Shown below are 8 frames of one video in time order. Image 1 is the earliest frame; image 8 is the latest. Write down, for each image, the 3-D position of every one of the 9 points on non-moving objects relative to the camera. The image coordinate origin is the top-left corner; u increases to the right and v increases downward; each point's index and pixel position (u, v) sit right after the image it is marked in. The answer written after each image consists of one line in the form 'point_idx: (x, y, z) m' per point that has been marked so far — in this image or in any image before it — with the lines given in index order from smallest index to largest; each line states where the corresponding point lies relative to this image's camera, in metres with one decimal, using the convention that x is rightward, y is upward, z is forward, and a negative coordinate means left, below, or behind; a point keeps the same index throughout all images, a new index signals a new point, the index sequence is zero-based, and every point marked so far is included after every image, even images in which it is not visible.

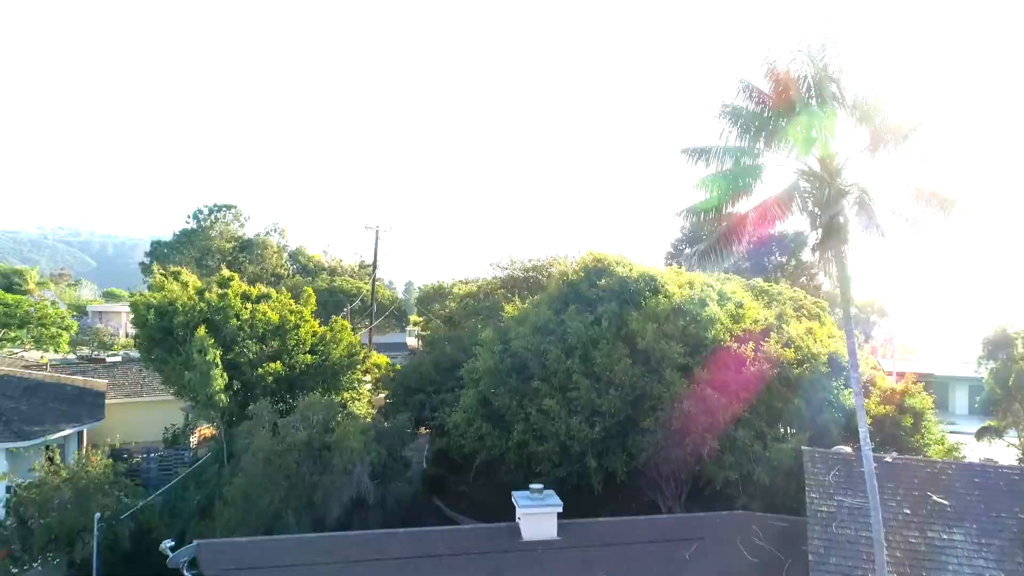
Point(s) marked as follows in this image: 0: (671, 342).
0: (+3.5, -1.2, +18.0) m
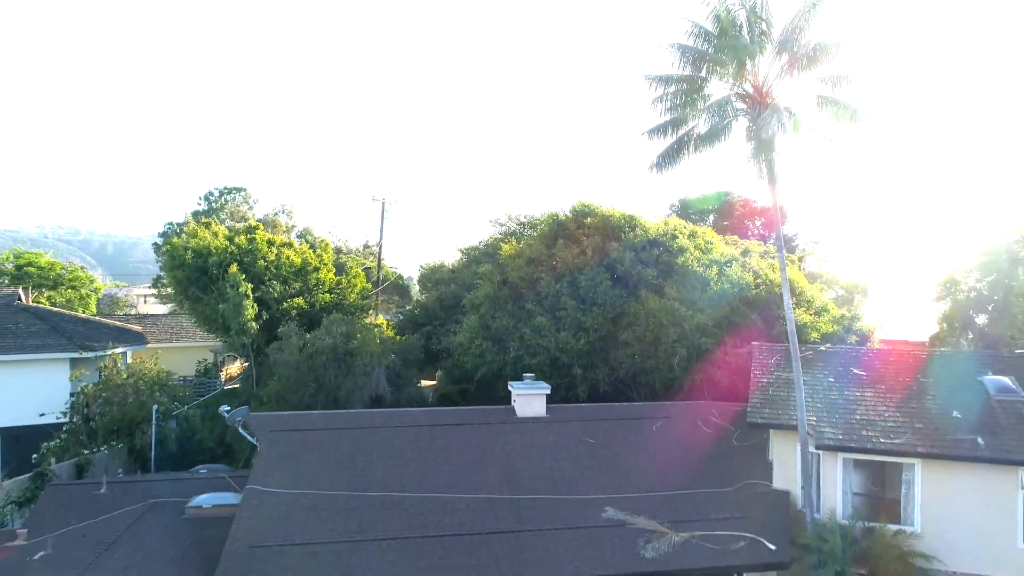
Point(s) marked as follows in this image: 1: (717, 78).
0: (+3.4, +0.5, +20.8) m
1: (+3.4, +3.5, +13.7) m
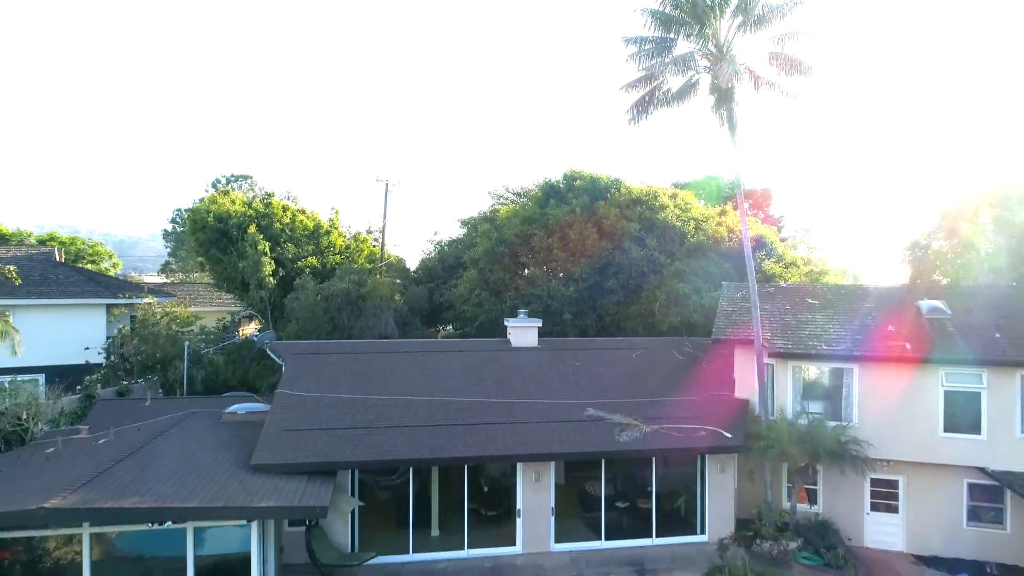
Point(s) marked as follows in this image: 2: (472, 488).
0: (+3.3, +1.8, +22.9) m
1: (+3.3, +4.8, +15.8) m
2: (-0.7, -3.9, +14.3) m
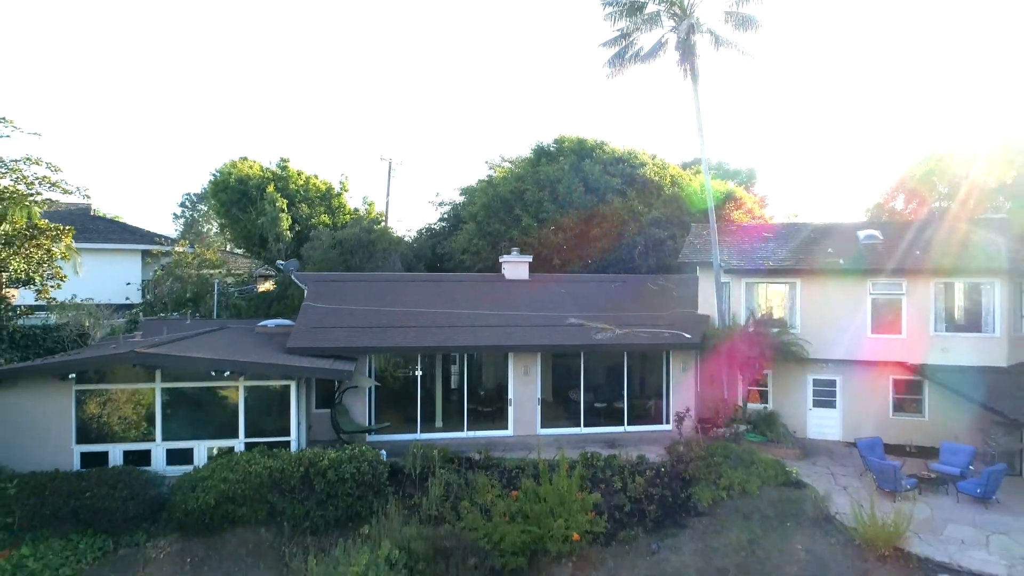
0: (+3.2, +3.4, +25.5) m
1: (+3.2, +6.5, +18.4) m
2: (-0.9, -2.3, +16.9) m
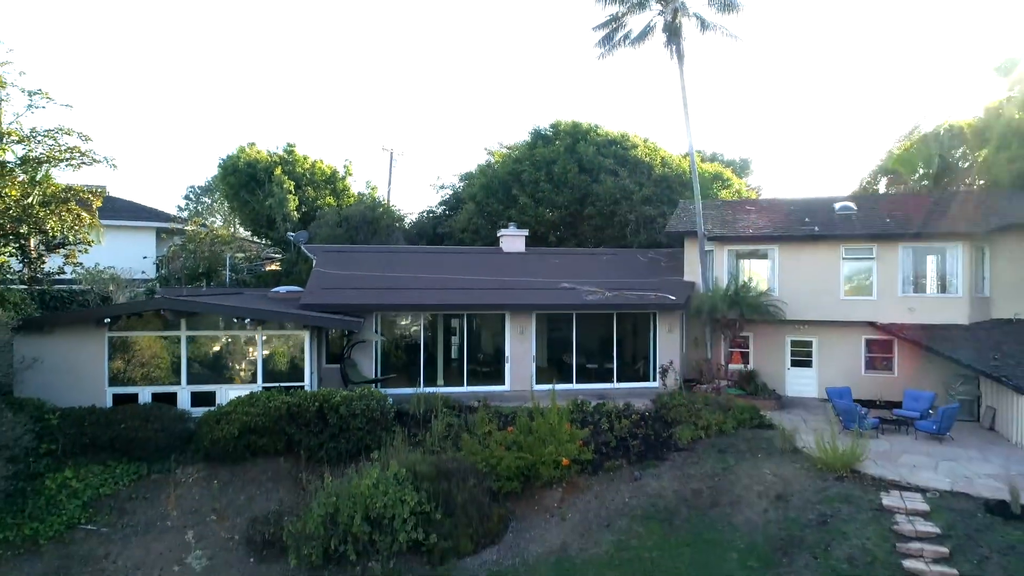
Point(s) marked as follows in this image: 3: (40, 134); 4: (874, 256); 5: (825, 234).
0: (+3.1, +4.2, +26.7) m
1: (+3.1, +7.2, +19.6) m
2: (-0.9, -1.5, +18.1) m
3: (-9.0, +2.9, +15.7) m
4: (+8.1, +0.7, +18.2) m
5: (+7.0, +1.2, +18.3) m
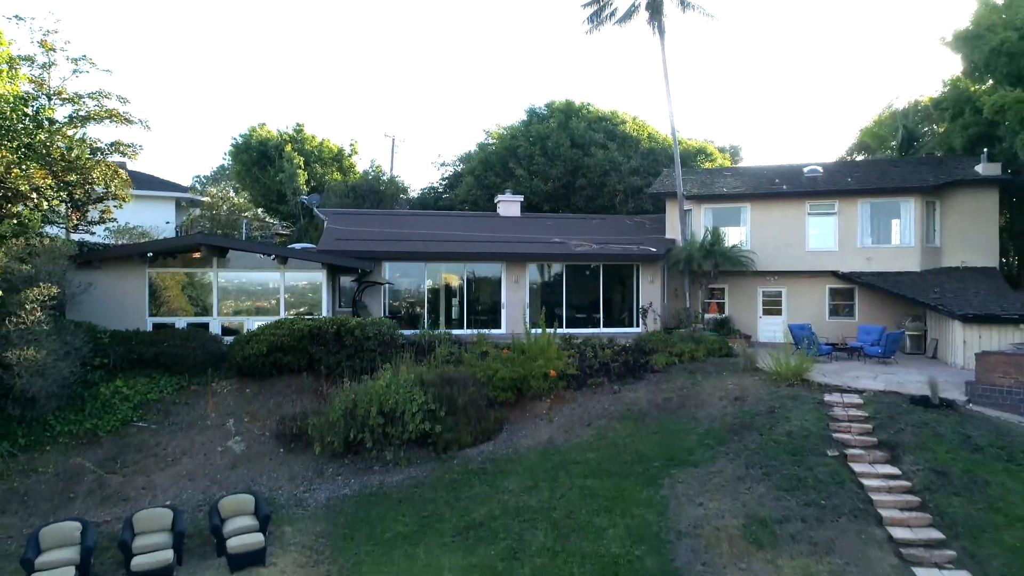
0: (+3.0, +5.4, +28.5) m
1: (+3.0, +8.4, +21.4) m
2: (-1.0, -0.4, +19.9) m
3: (-9.2, +4.1, +17.5) m
4: (+7.9, +1.9, +20.1) m
5: (+6.9, +2.4, +20.1) m
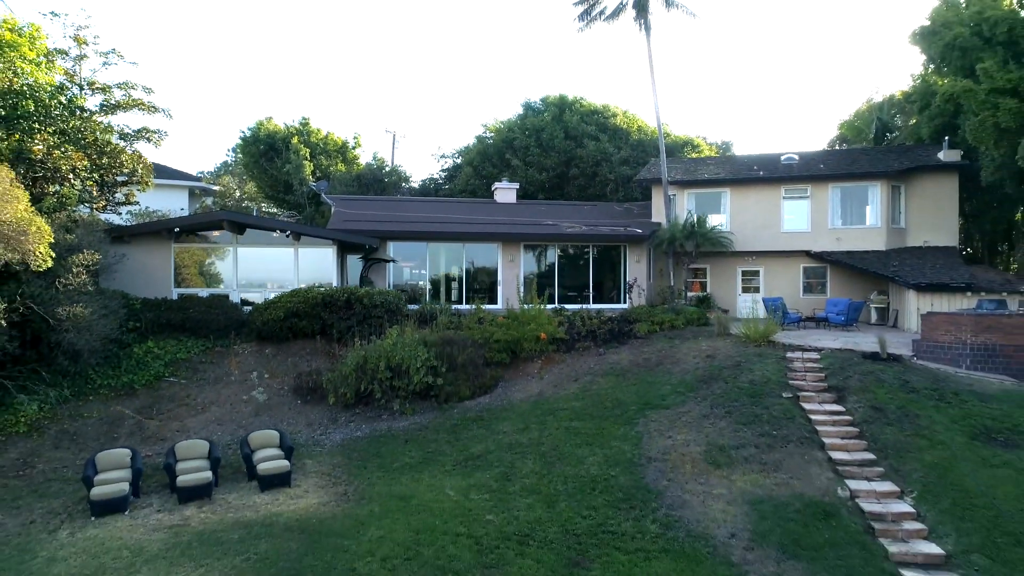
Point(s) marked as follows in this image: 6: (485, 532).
0: (+2.8, +5.9, +30.0) m
1: (+2.9, +9.0, +22.9) m
2: (-1.2, +0.2, +21.4) m
3: (-9.3, +4.7, +19.0) m
4: (+7.8, +2.5, +21.6) m
5: (+6.8, +2.9, +21.6) m
6: (-0.3, -2.8, +9.4) m
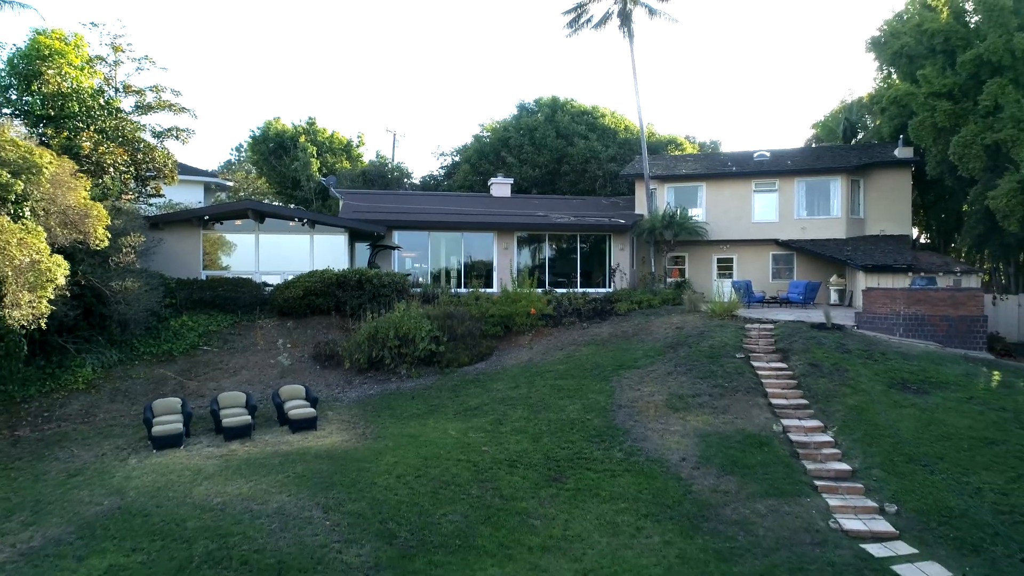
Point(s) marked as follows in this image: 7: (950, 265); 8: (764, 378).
0: (+2.6, +6.4, +32.1) m
1: (+2.7, +9.4, +25.0) m
2: (-1.3, +0.6, +23.5) m
3: (-9.4, +5.1, +21.0) m
4: (+7.7, +2.9, +23.6) m
5: (+6.6, +3.3, +23.7) m
6: (-0.4, -2.4, +11.4) m
7: (+10.0, +0.5, +18.7) m
8: (+4.2, -1.5, +13.5) m
